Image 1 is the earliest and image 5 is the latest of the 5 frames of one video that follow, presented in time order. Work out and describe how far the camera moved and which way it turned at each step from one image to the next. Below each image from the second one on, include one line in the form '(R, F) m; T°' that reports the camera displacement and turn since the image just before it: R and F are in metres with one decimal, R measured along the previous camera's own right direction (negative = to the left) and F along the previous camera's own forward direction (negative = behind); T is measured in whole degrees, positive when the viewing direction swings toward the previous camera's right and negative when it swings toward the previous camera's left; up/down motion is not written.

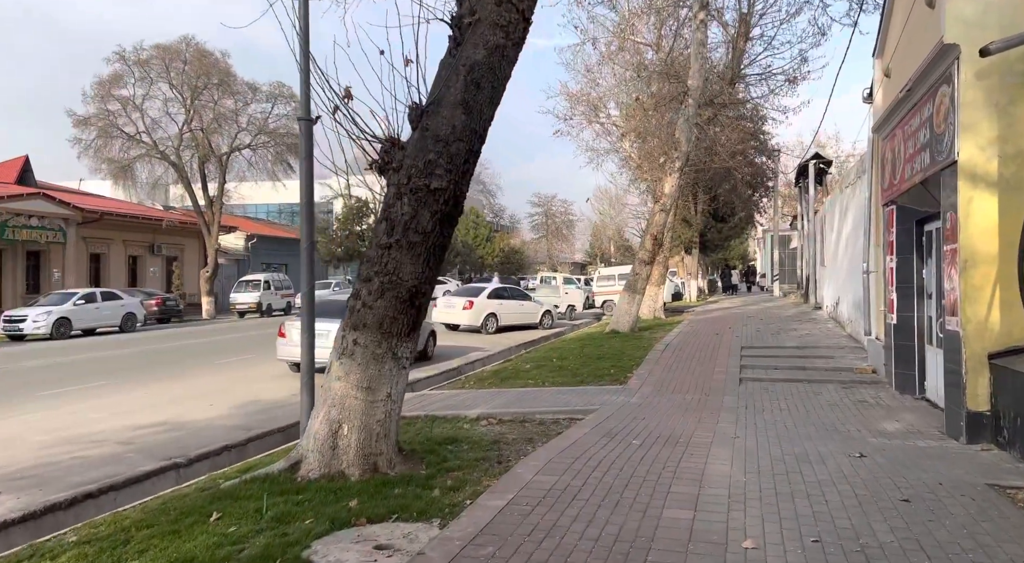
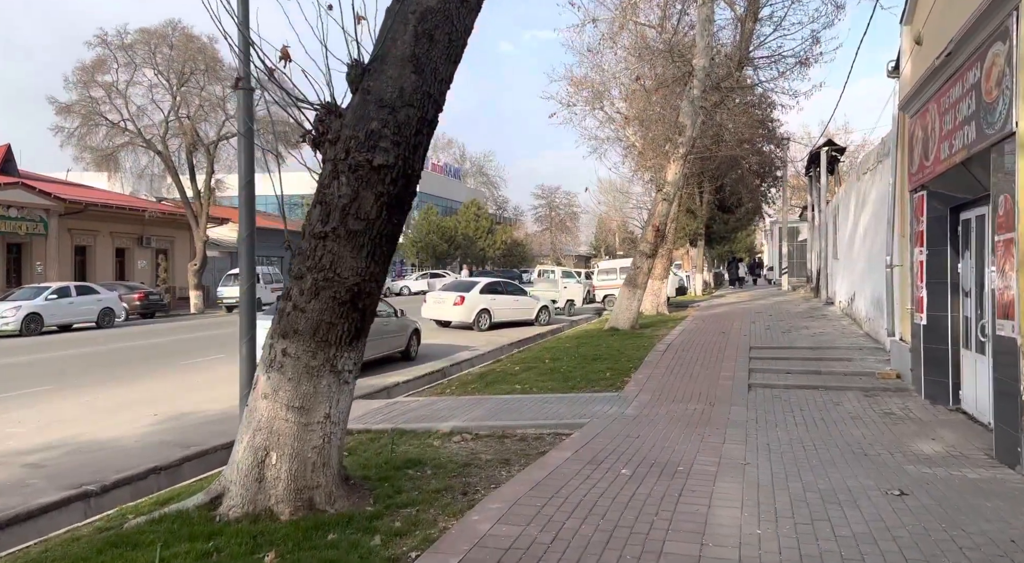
(+0.3, +1.2) m; 0°
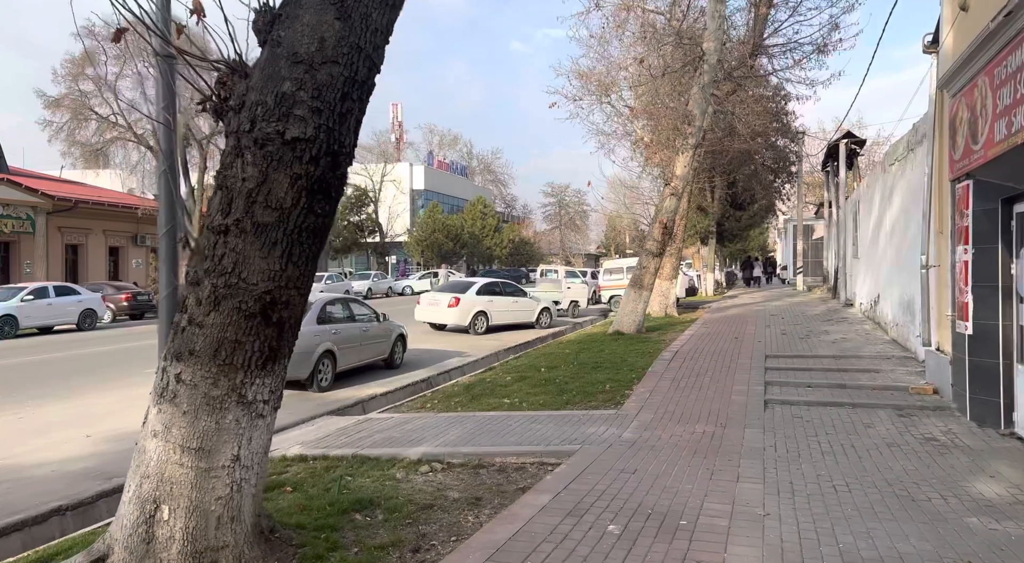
(+0.3, +1.2) m; -1°
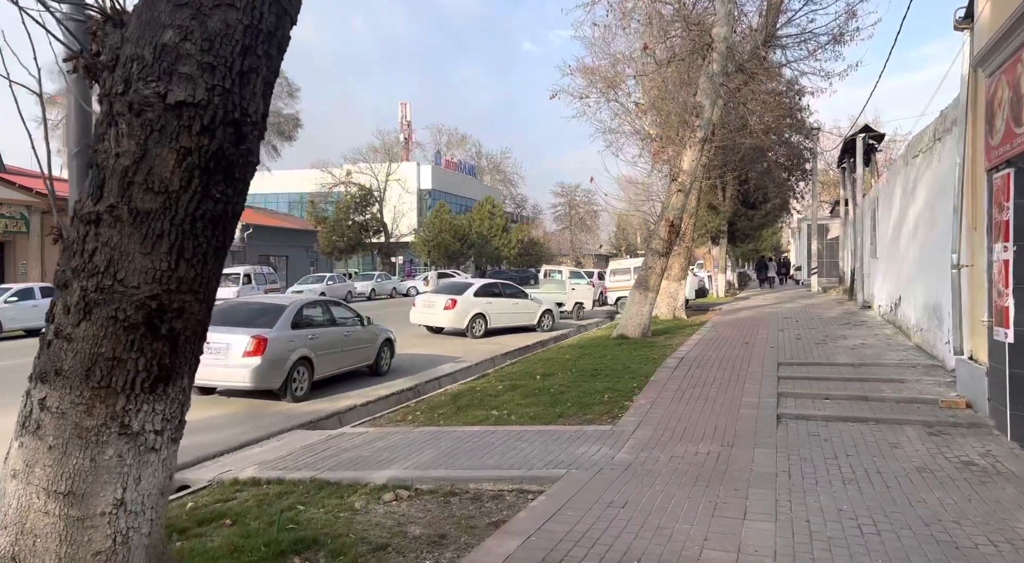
(+0.3, +0.9) m; -1°
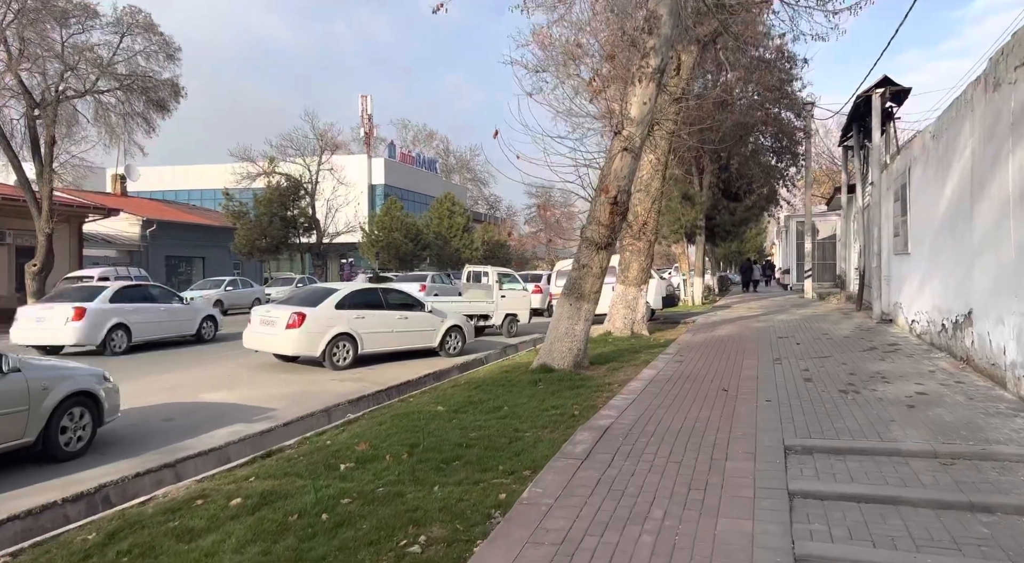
(+1.7, +5.6) m; +1°
